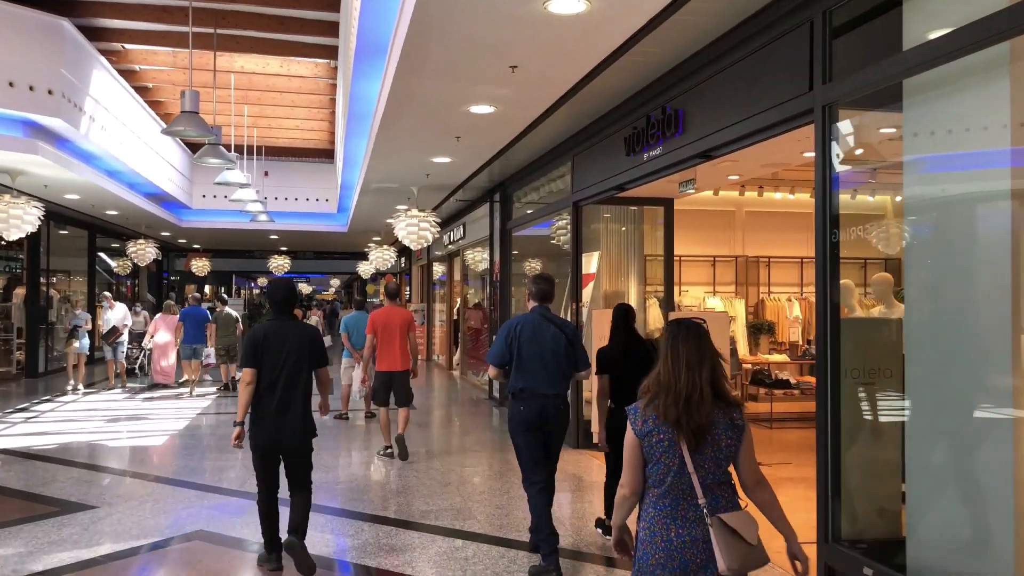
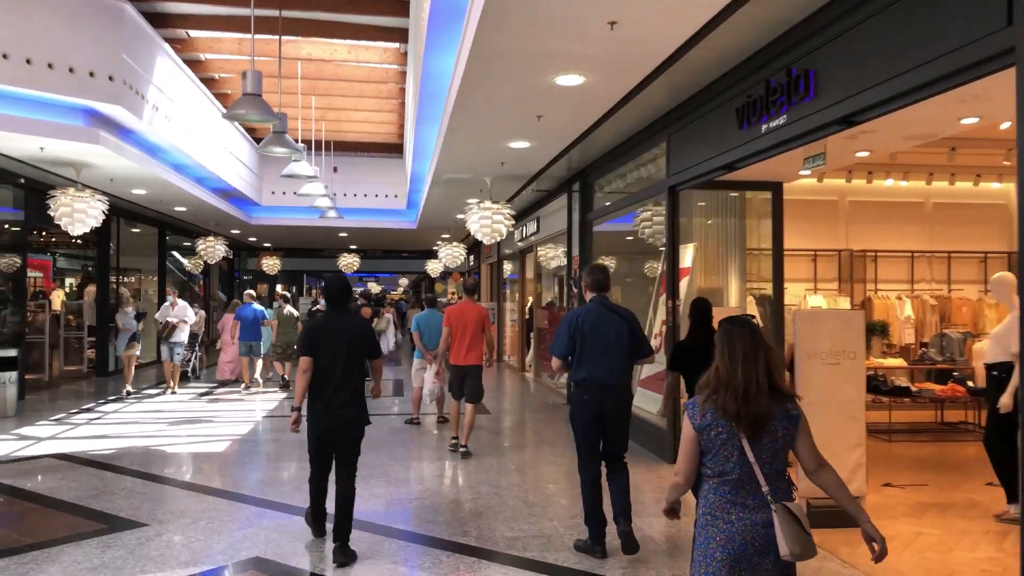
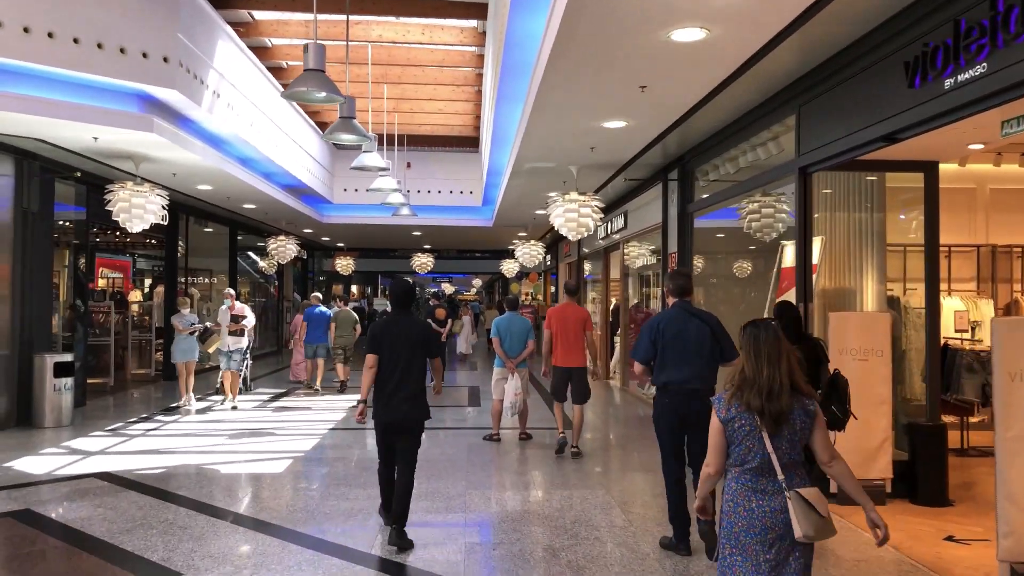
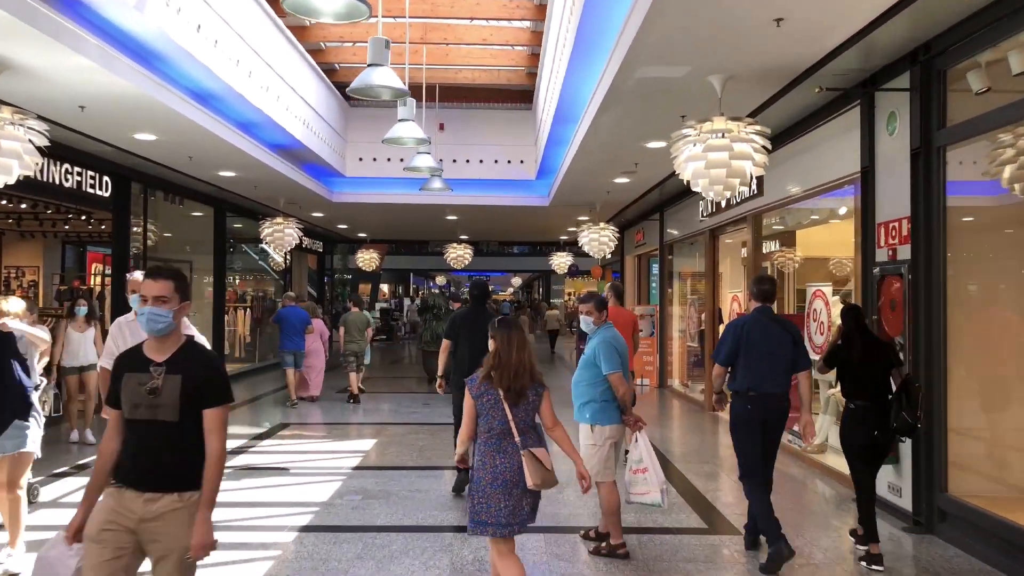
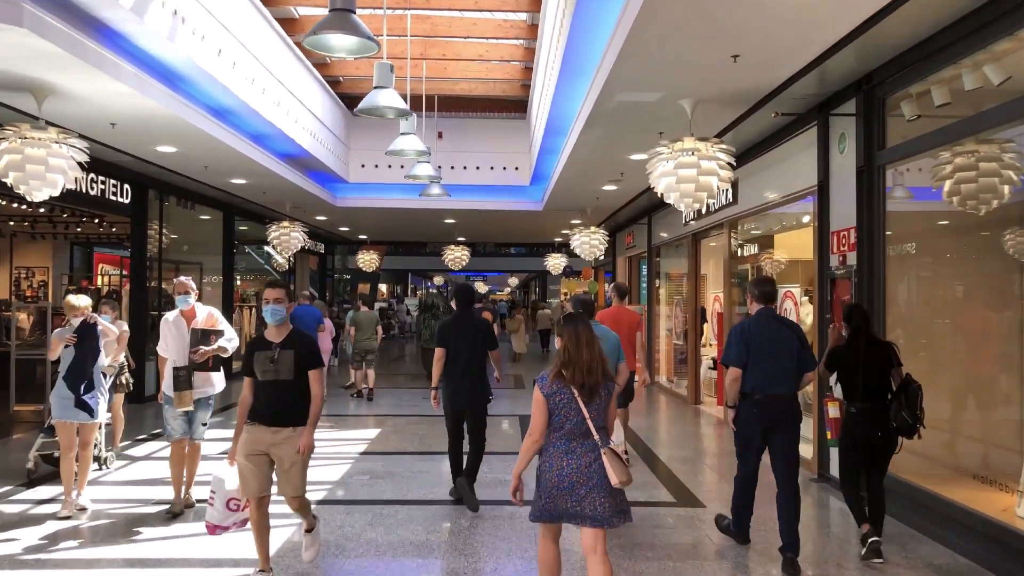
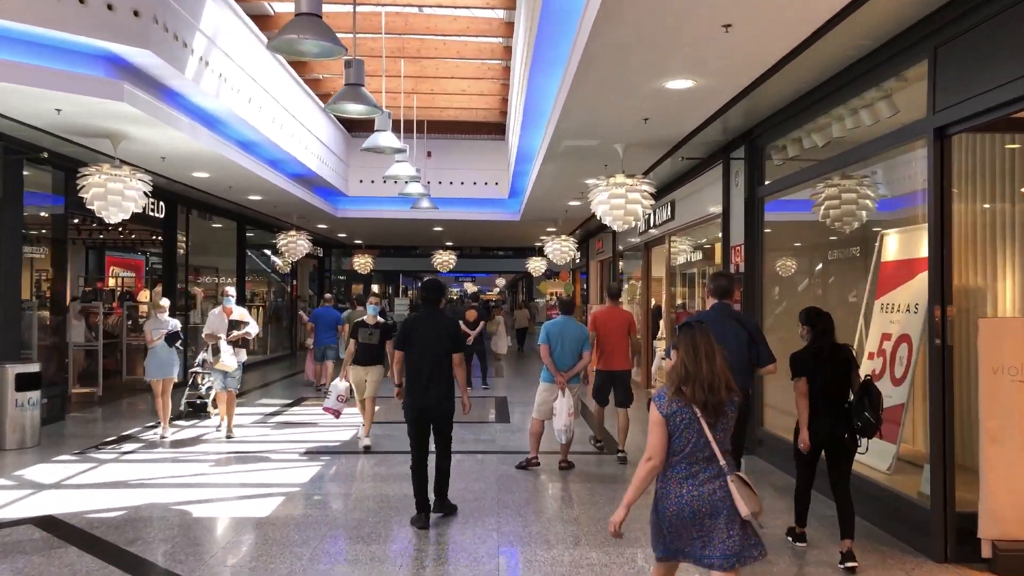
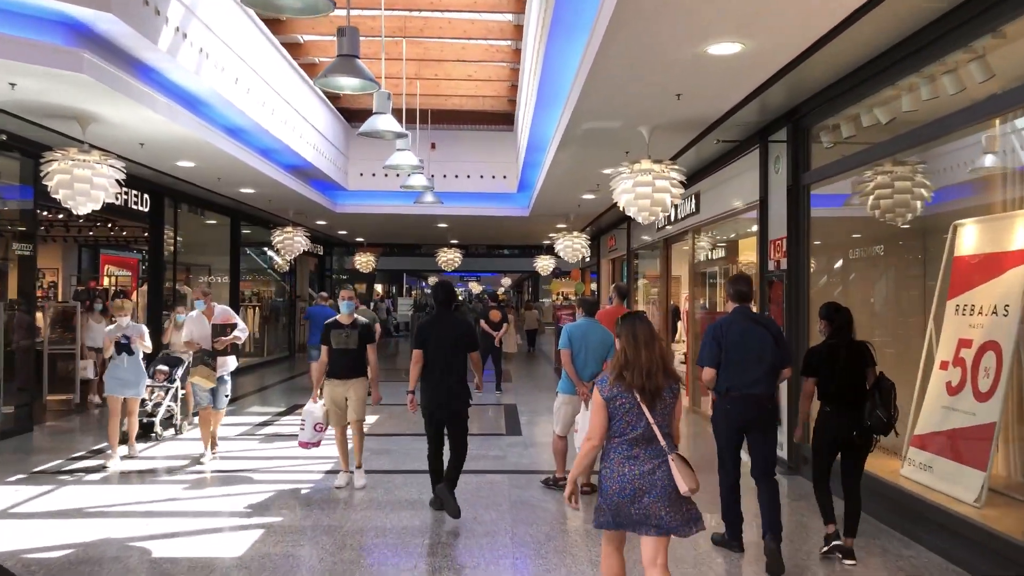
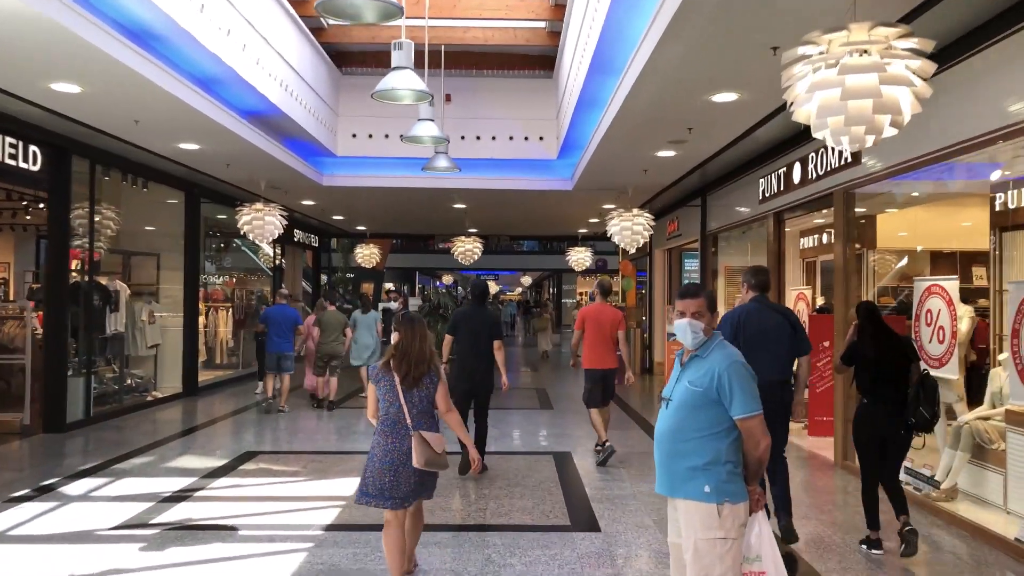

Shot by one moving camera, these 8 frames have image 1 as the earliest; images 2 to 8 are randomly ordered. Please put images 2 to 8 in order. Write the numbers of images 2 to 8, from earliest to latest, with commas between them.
2, 3, 6, 7, 5, 4, 8
